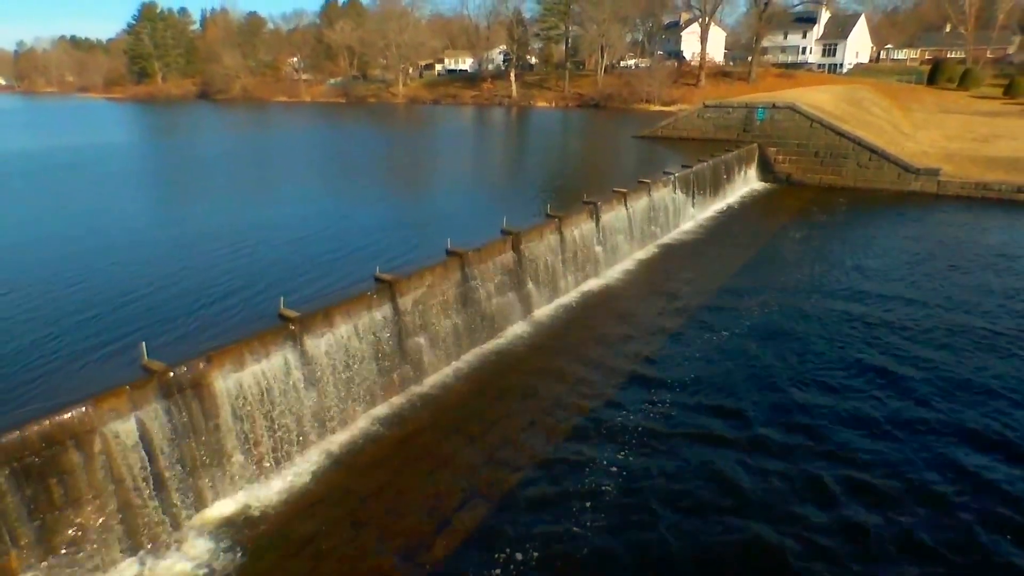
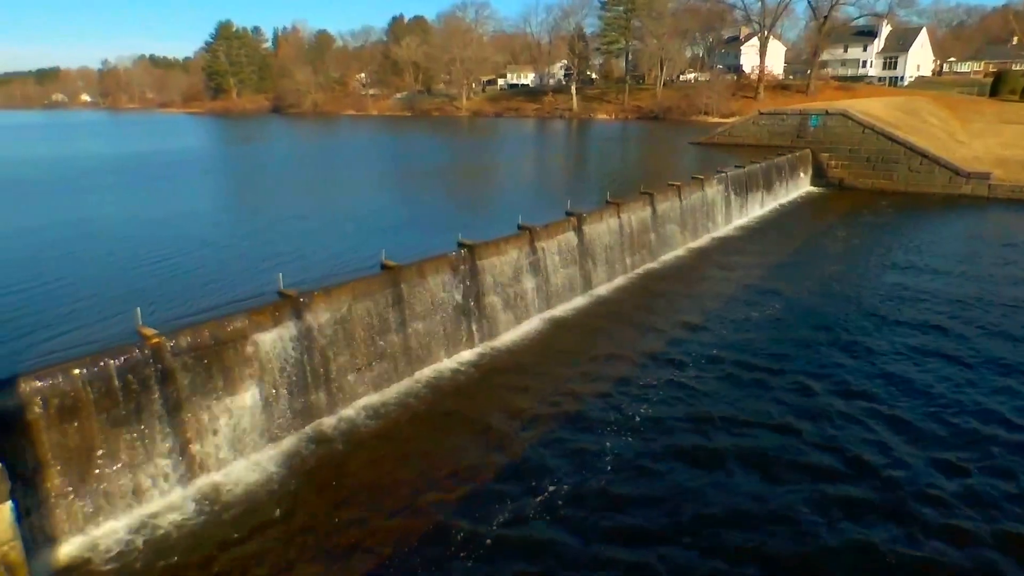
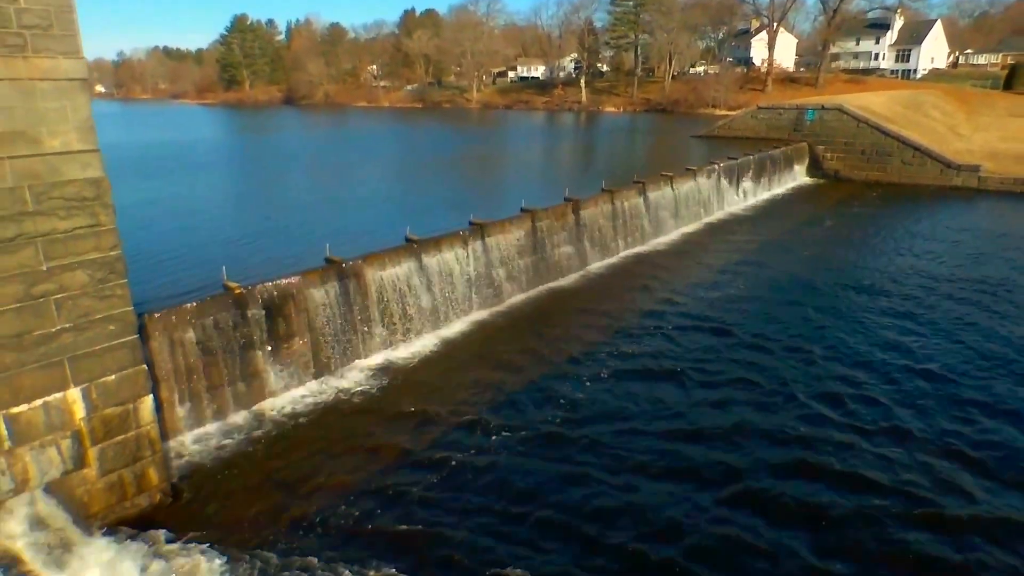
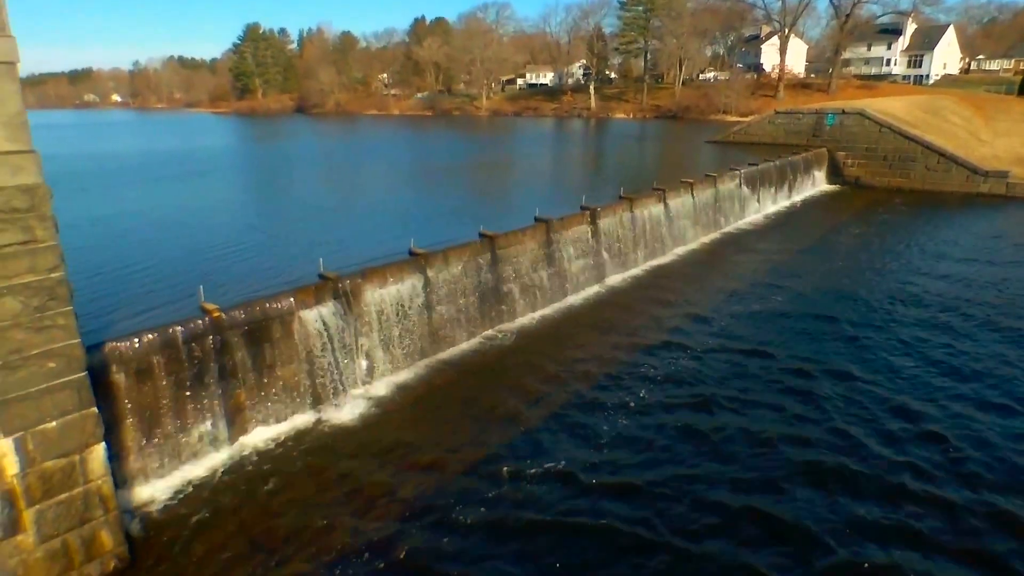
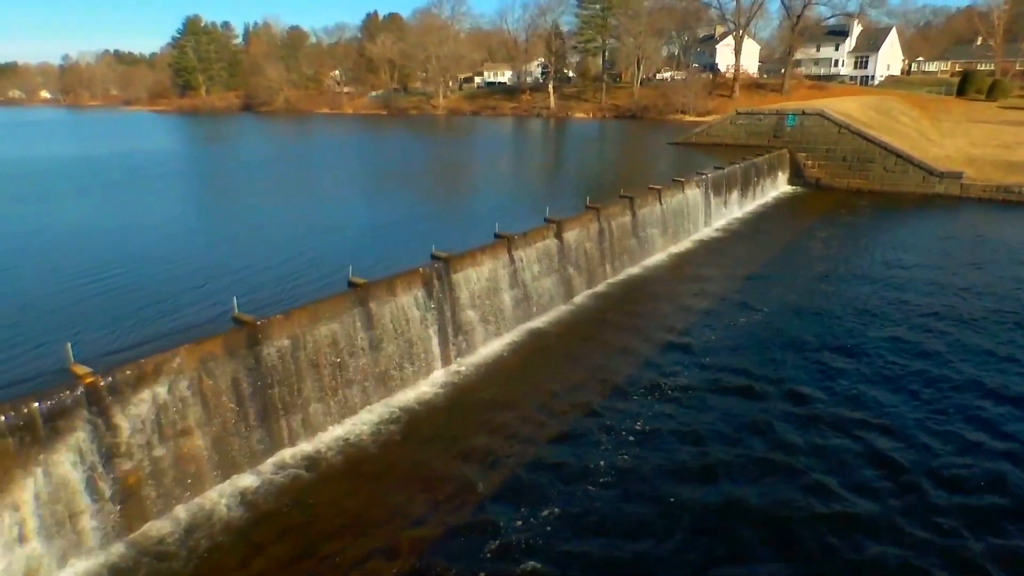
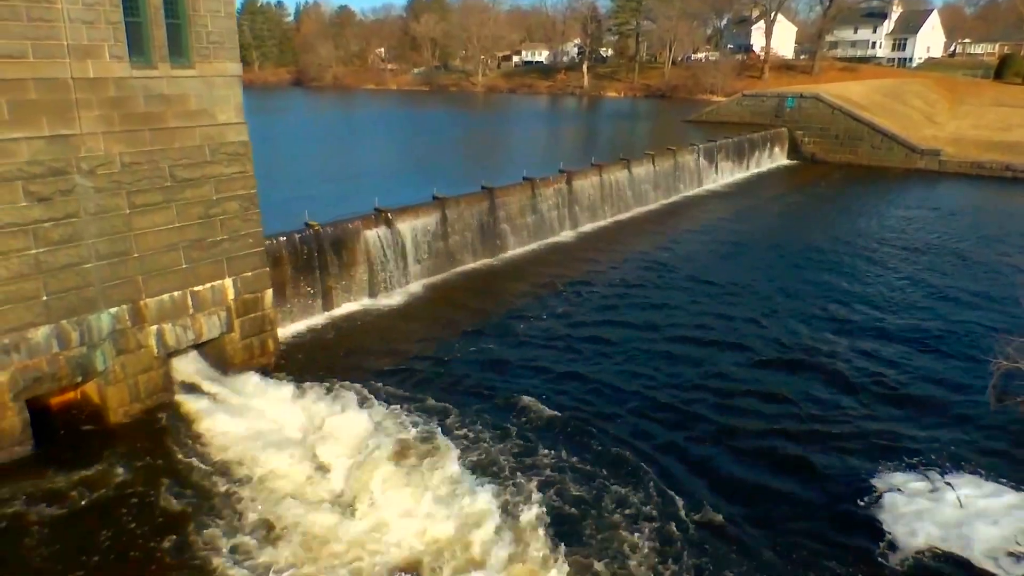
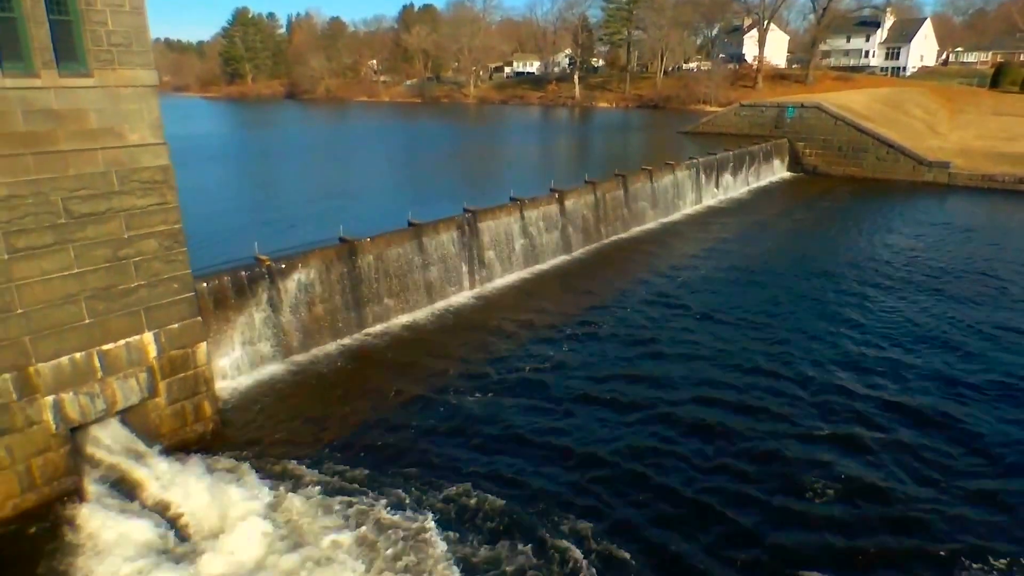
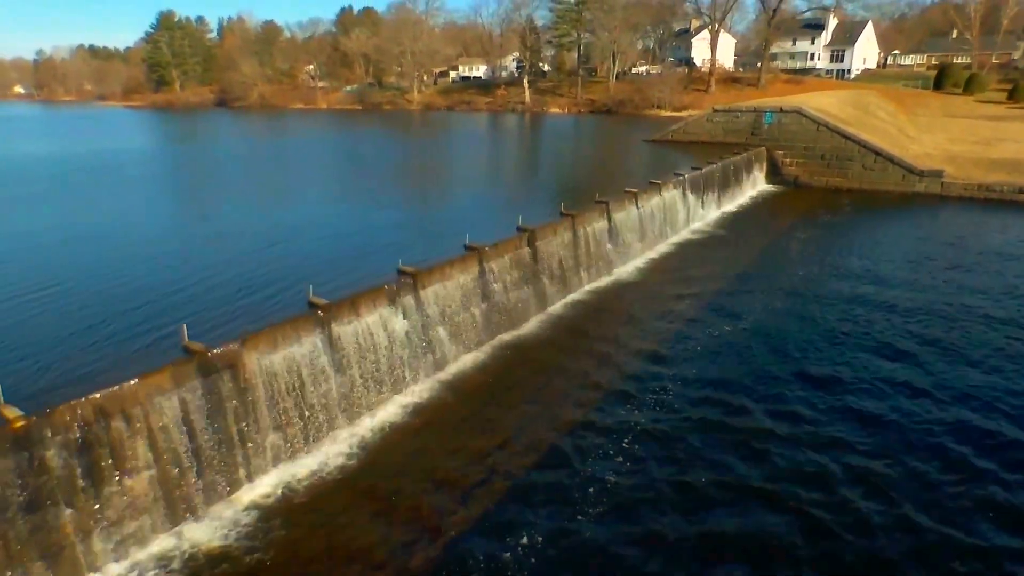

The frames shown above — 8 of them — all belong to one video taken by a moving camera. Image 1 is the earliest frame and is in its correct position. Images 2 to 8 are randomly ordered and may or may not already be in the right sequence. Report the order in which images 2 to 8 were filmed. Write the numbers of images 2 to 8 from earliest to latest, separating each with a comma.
8, 5, 2, 4, 3, 7, 6
